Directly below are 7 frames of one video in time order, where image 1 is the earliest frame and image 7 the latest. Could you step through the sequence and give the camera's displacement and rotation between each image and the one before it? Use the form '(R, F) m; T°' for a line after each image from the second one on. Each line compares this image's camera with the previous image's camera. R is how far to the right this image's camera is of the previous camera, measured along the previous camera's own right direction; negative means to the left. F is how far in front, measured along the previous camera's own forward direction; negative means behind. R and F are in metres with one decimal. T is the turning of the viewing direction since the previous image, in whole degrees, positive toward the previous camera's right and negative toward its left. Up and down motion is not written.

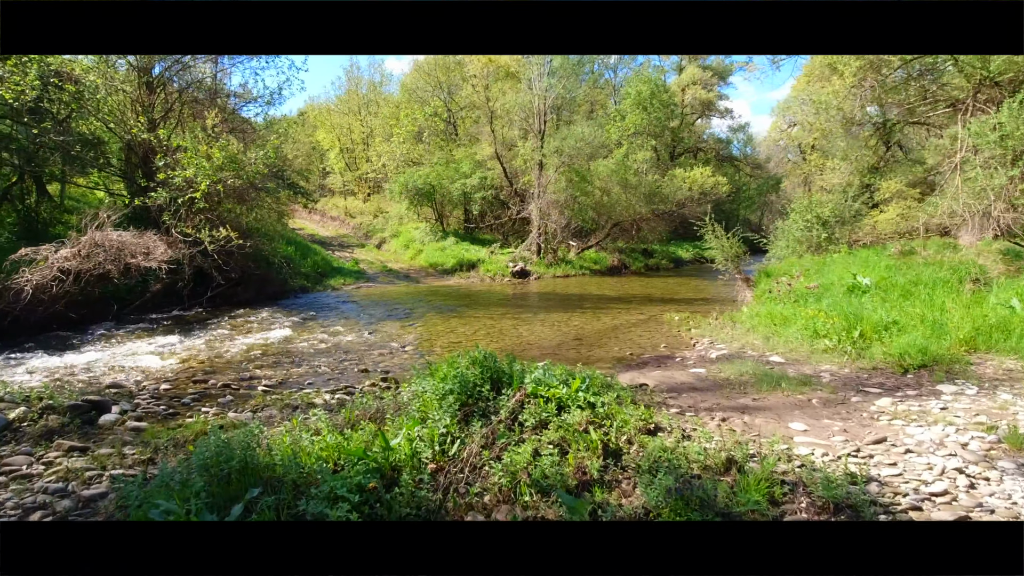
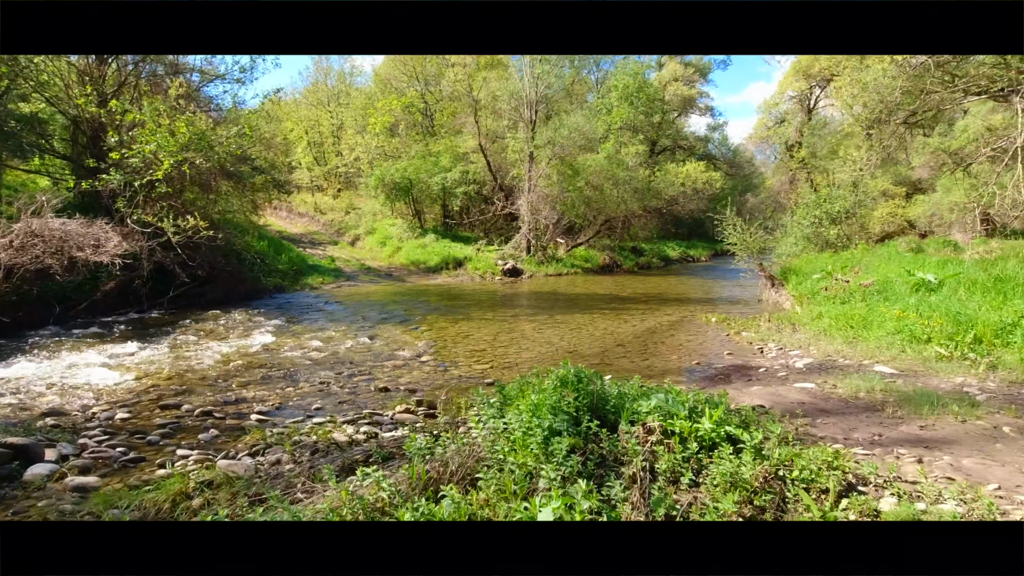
(-1.0, +1.6) m; +3°
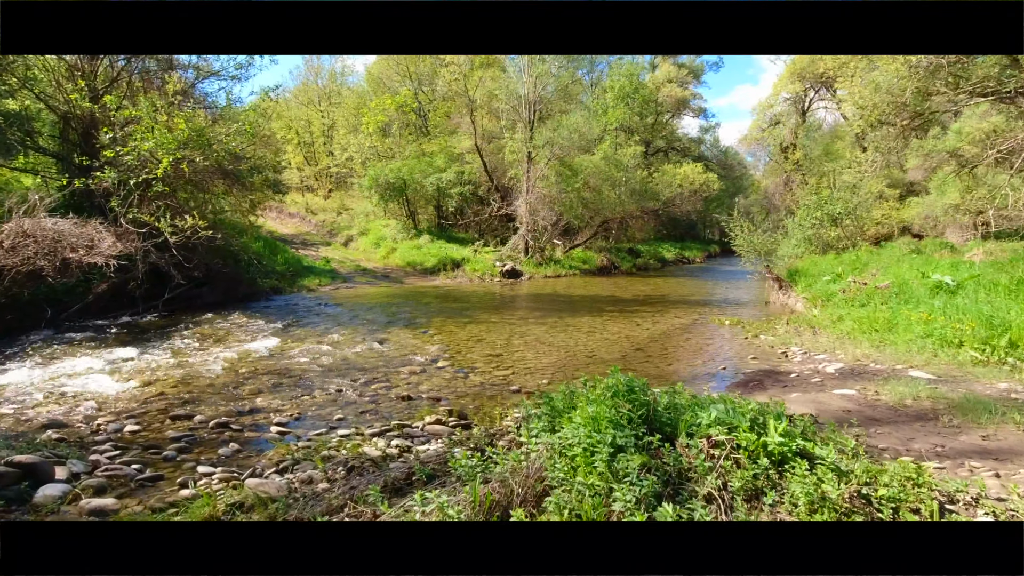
(-0.4, +0.3) m; +1°
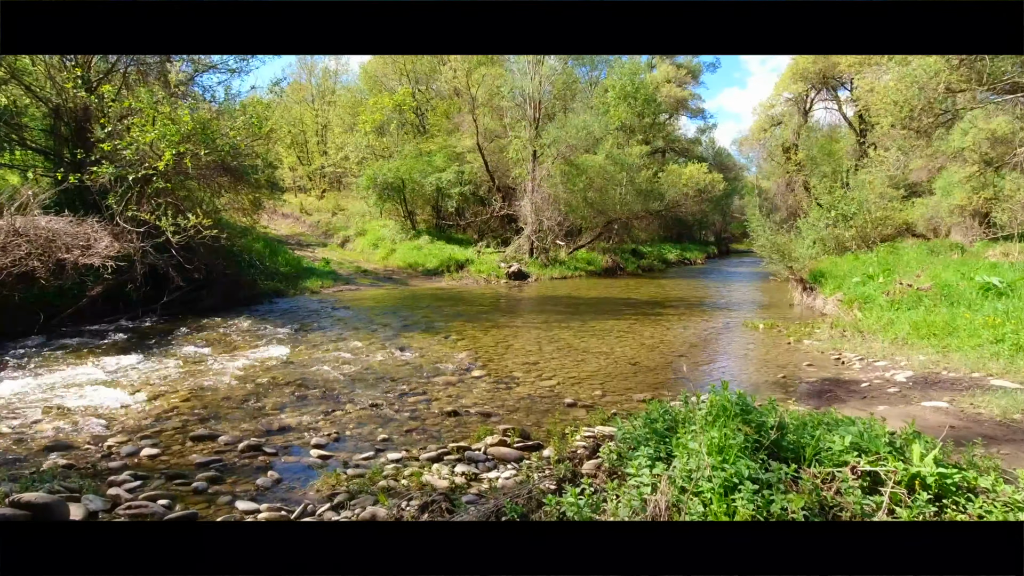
(-0.6, +0.6) m; +1°
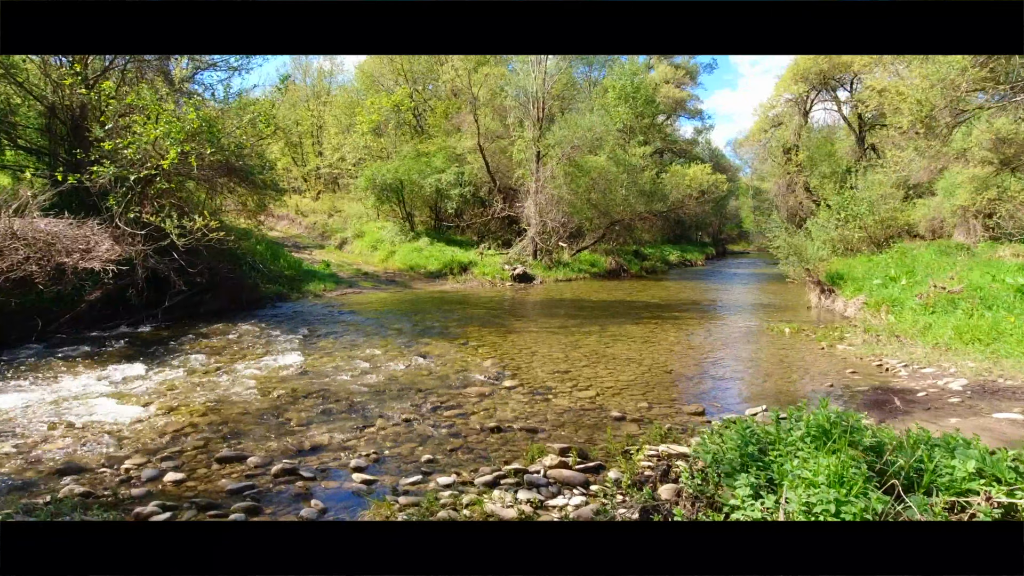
(-0.5, +0.4) m; +1°
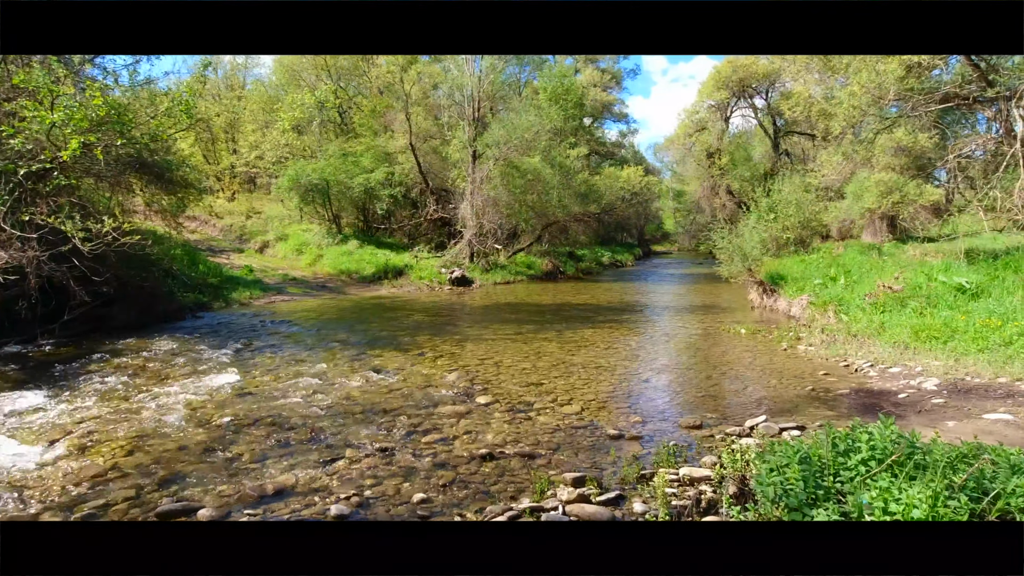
(-0.5, +0.6) m; +7°
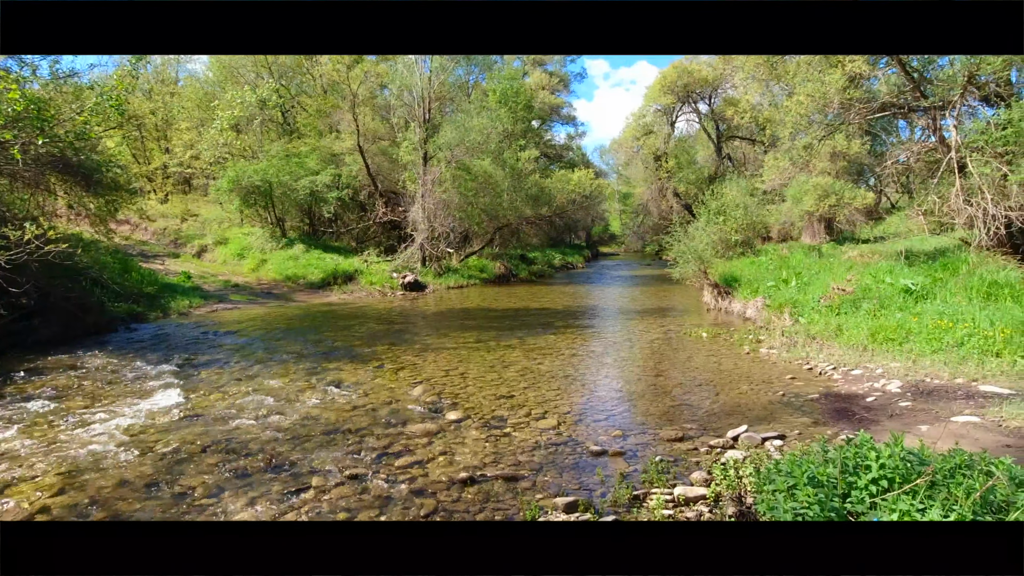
(-0.2, +0.3) m; +5°
